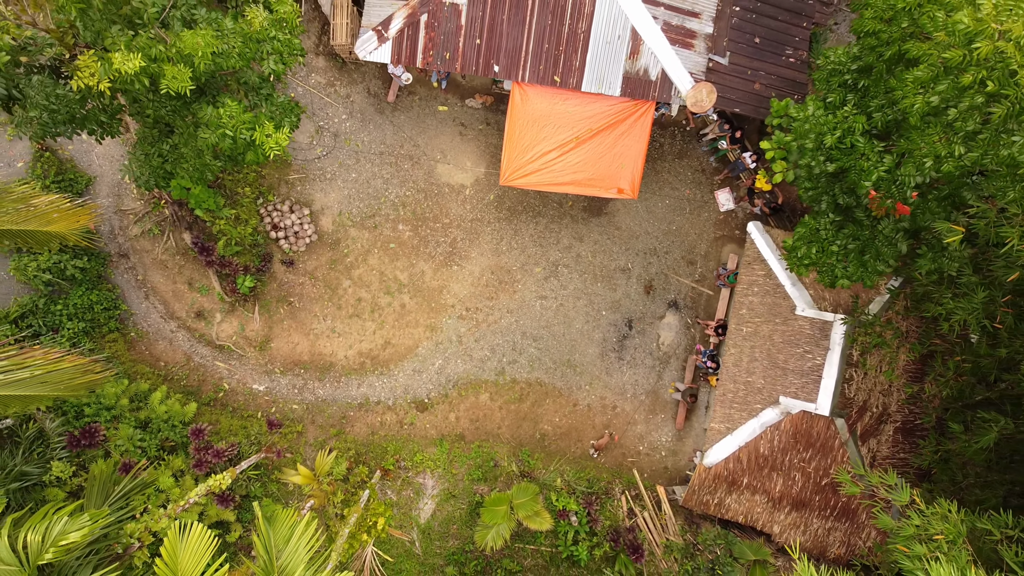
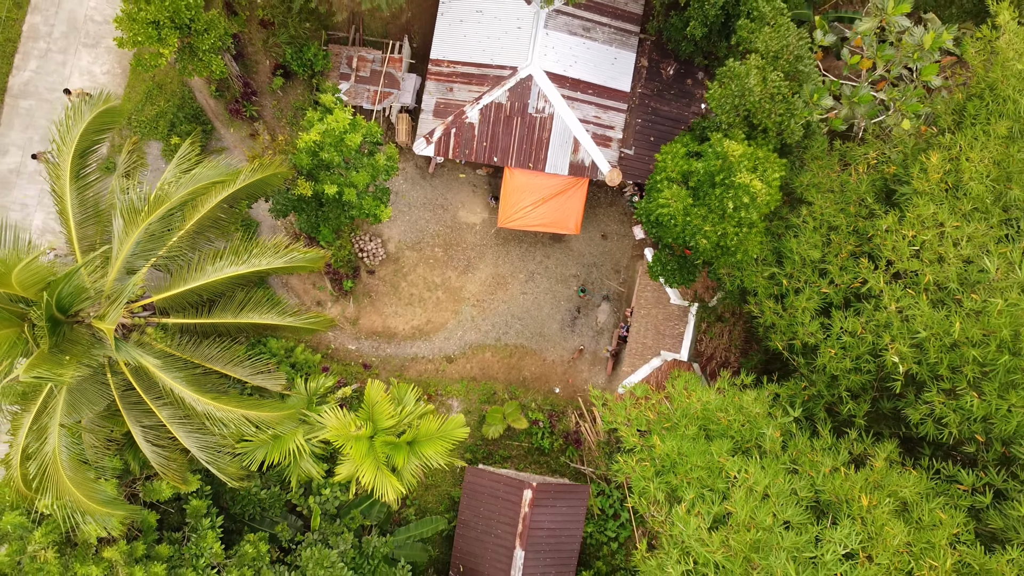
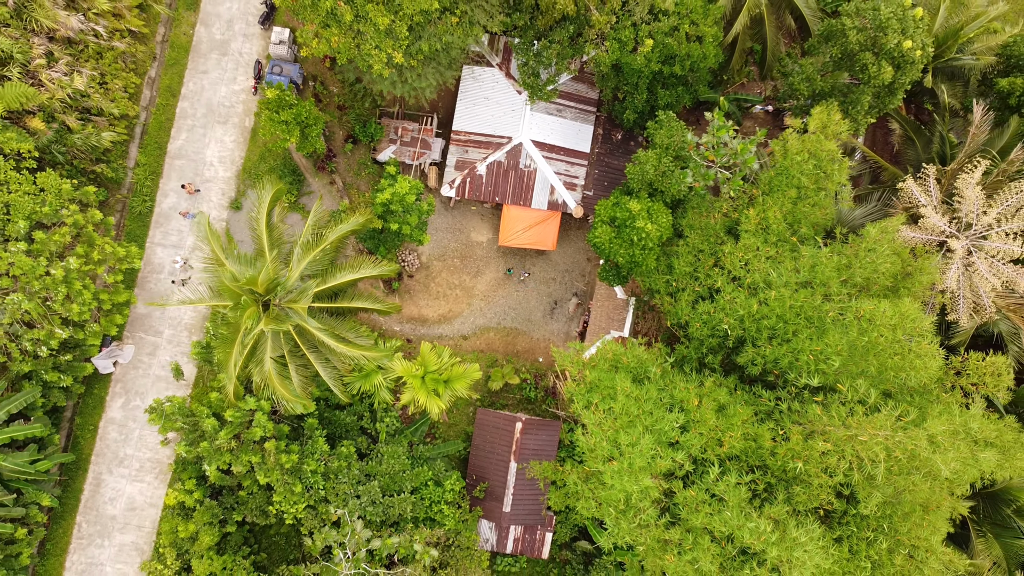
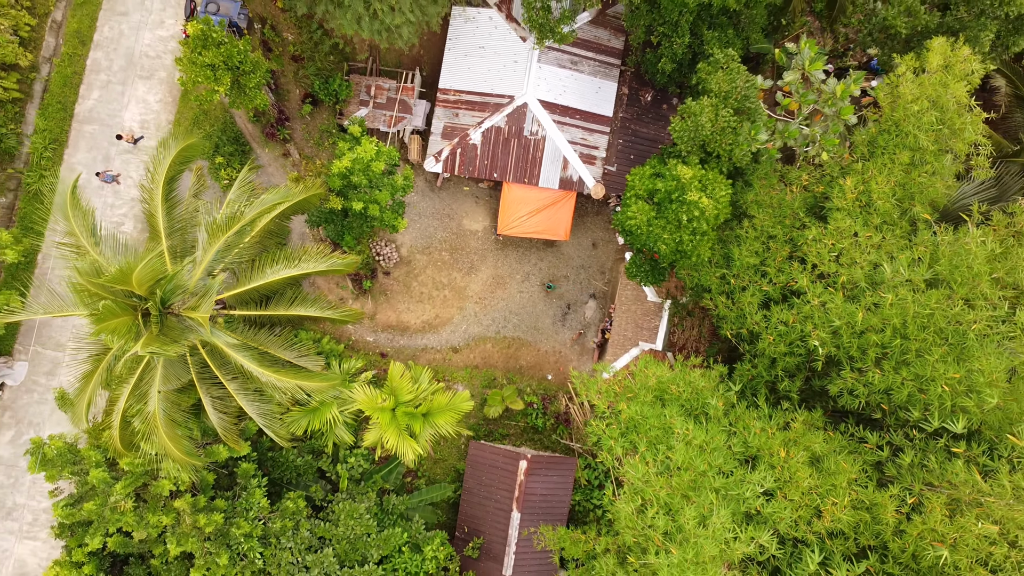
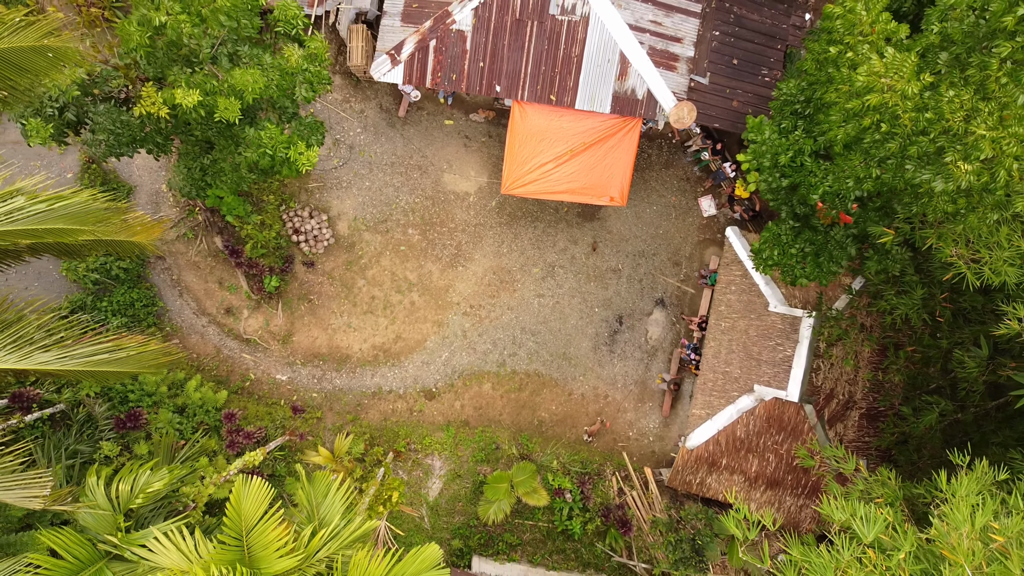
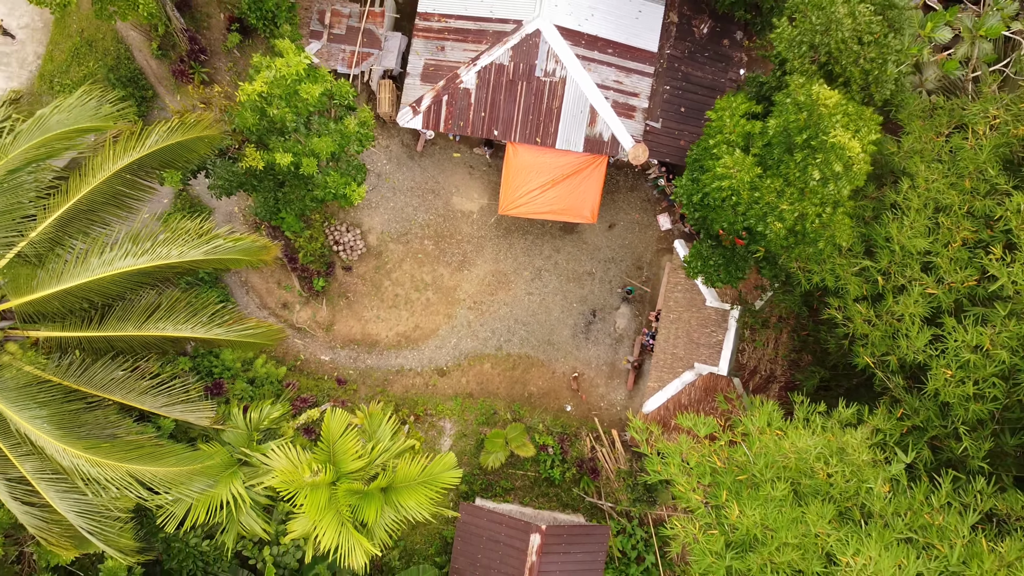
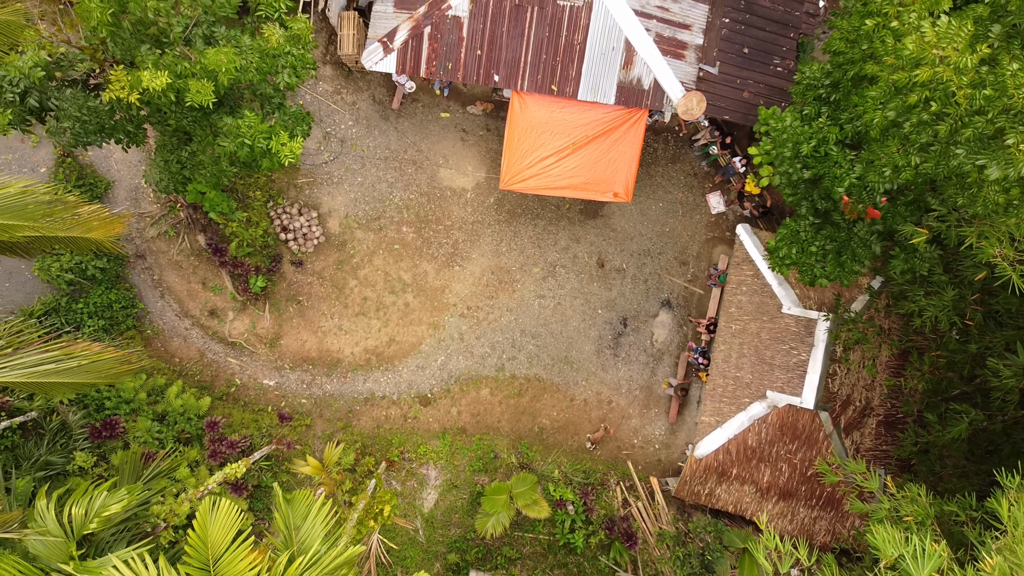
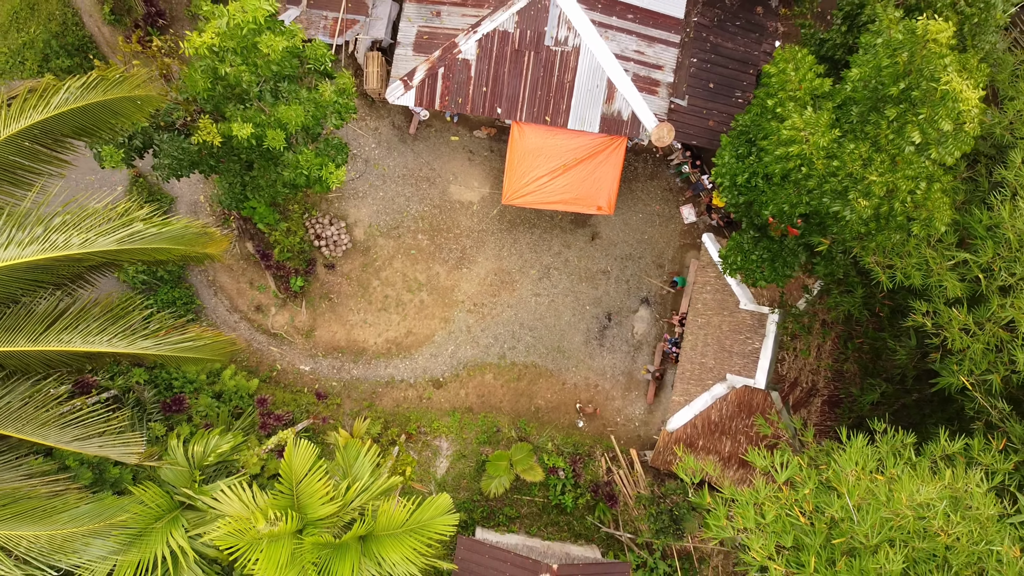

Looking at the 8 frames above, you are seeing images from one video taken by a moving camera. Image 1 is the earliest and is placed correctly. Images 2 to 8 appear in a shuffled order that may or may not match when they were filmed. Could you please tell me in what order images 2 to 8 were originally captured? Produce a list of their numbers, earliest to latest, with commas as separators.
7, 5, 8, 6, 2, 4, 3
